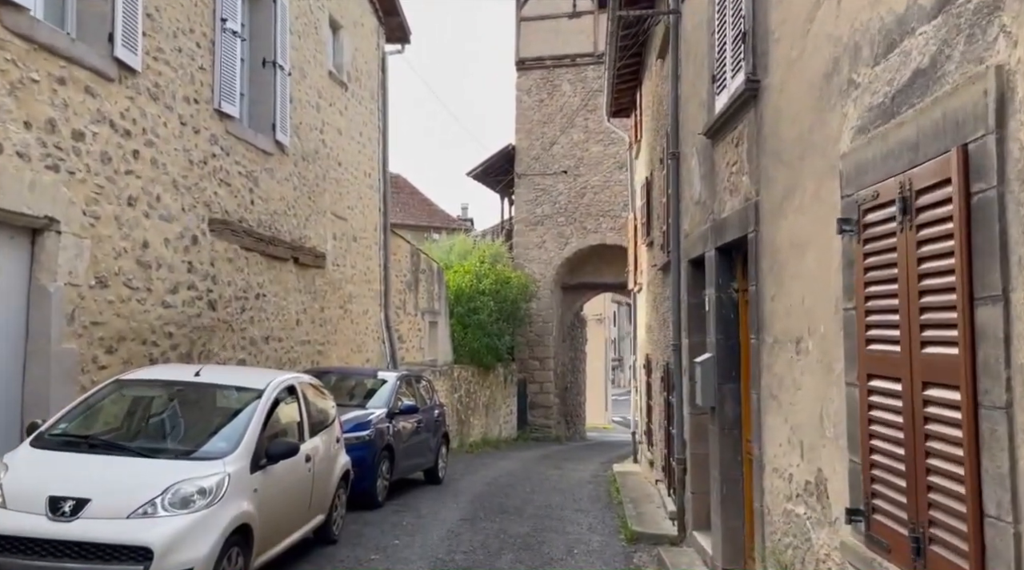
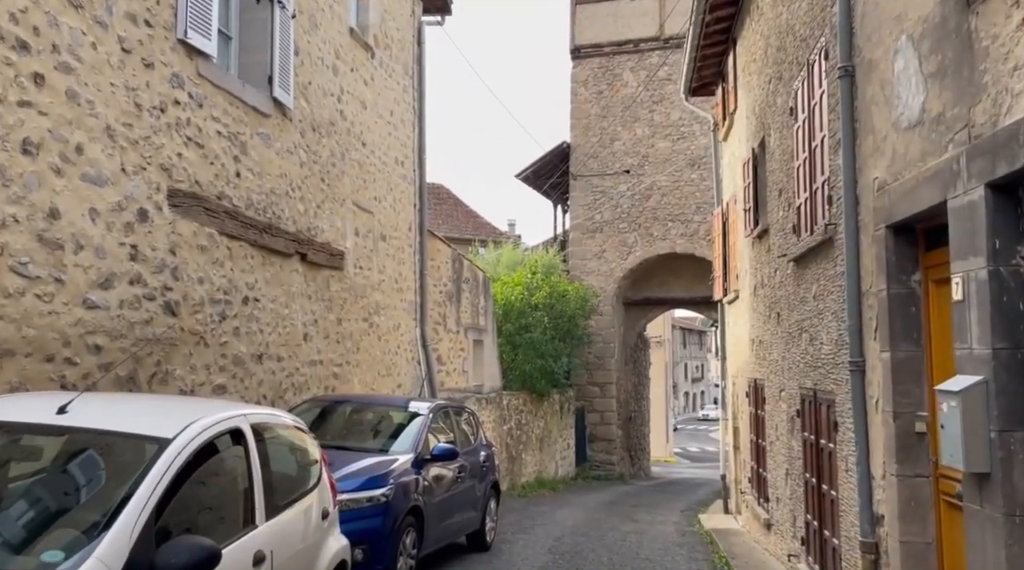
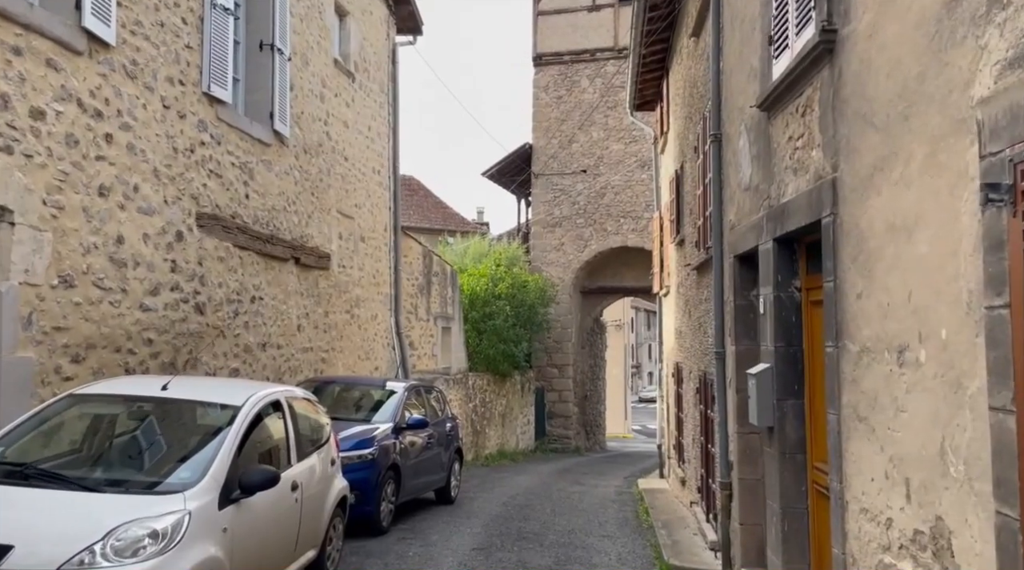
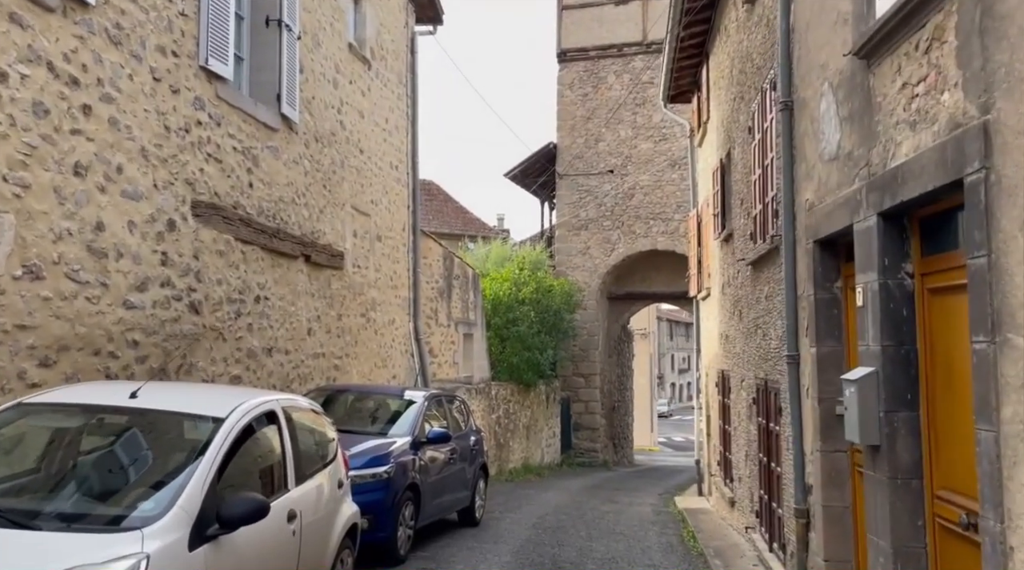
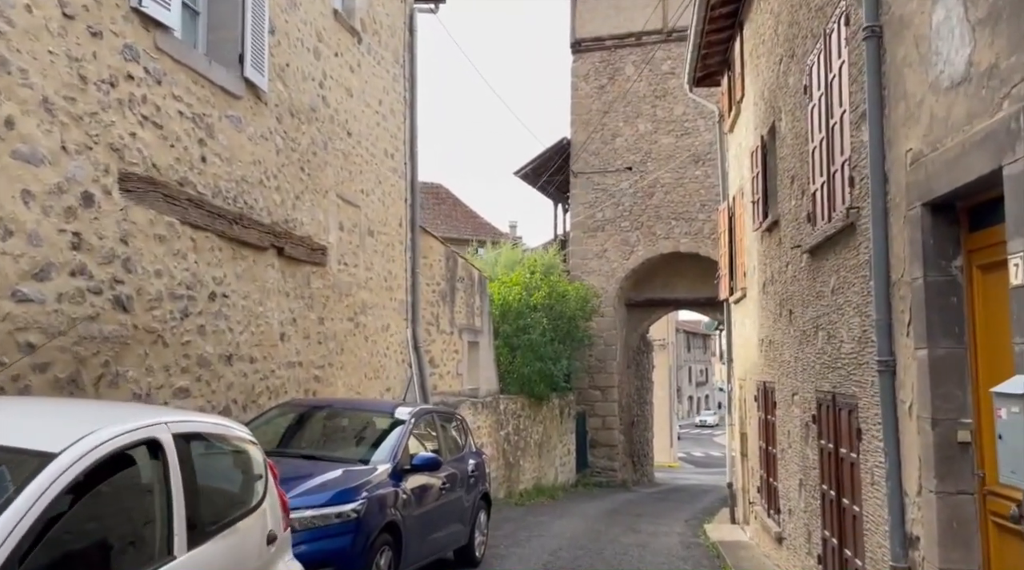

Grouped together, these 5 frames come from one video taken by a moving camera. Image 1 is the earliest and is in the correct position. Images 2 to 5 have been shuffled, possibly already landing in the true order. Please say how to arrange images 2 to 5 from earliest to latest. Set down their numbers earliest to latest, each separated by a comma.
3, 4, 2, 5
